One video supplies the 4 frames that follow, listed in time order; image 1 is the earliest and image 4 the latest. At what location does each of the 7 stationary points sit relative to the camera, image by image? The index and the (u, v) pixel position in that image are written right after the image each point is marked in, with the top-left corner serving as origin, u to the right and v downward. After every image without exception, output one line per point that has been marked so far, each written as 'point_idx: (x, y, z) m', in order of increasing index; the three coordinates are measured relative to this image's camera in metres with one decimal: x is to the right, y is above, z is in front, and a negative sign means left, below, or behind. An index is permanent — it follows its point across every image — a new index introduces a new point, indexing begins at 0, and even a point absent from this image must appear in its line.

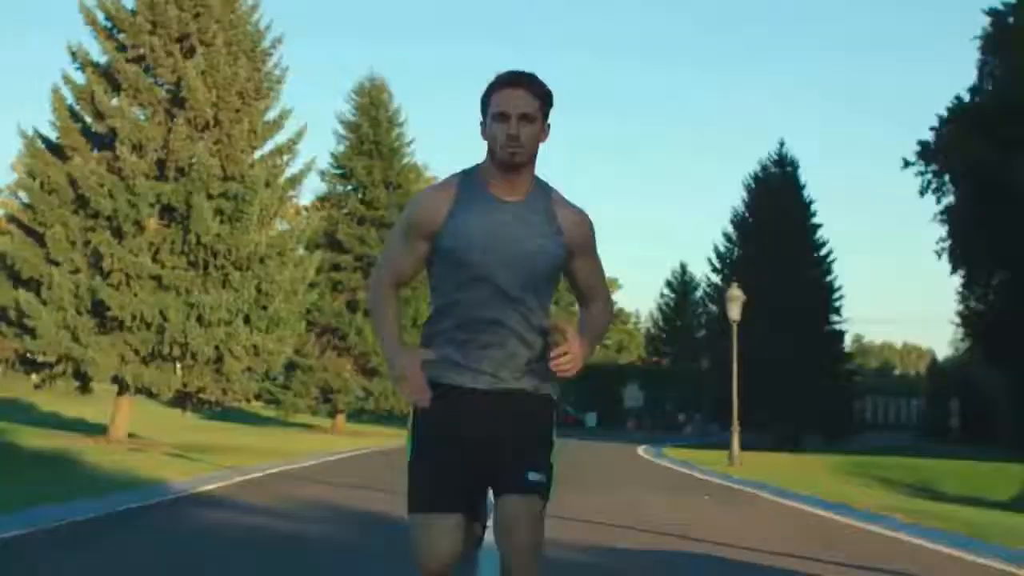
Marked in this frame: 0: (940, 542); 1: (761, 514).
0: (+3.8, -2.3, +13.8) m
1: (+2.8, -2.5, +16.9) m
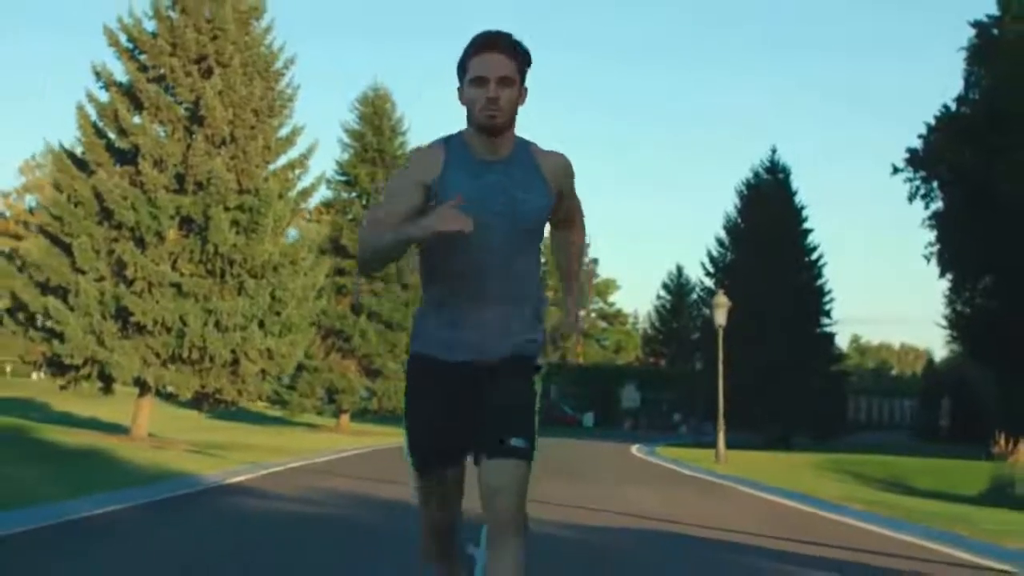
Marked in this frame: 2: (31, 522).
0: (+3.8, -2.3, +14.5) m
1: (+2.7, -2.5, +17.5) m
2: (-4.1, -2.0, +12.7) m
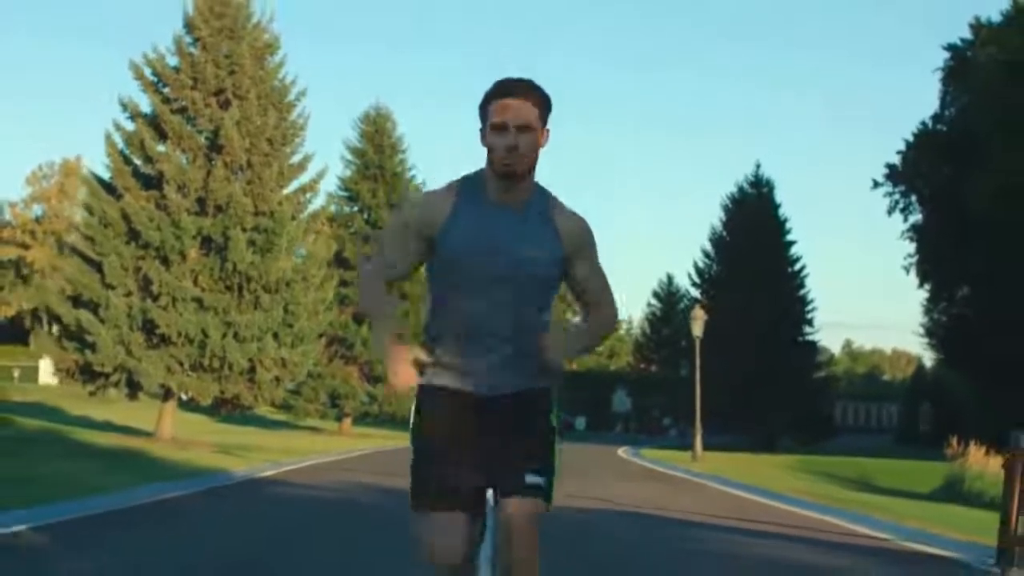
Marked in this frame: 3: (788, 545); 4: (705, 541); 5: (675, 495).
0: (+3.7, -2.5, +15.5) m
1: (+2.7, -2.7, +18.5) m
2: (-4.1, -2.1, +13.7) m
3: (+2.3, -2.2, +12.5) m
4: (+1.6, -2.1, +12.6) m
5: (+2.1, -2.7, +19.0) m
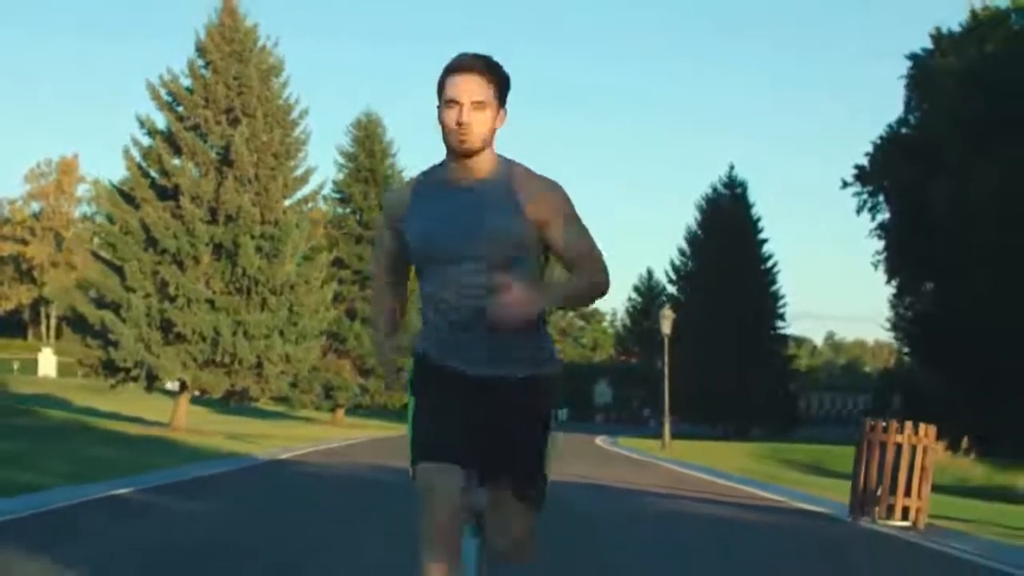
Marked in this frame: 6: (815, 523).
0: (+3.5, -2.5, +16.8) m
1: (+2.5, -2.6, +19.8) m
2: (-4.3, -2.1, +14.9) m
3: (+2.2, -2.2, +13.7) m
4: (+1.5, -2.2, +13.8) m
5: (+1.9, -2.7, +20.2) m
6: (+2.8, -2.2, +13.7) m
